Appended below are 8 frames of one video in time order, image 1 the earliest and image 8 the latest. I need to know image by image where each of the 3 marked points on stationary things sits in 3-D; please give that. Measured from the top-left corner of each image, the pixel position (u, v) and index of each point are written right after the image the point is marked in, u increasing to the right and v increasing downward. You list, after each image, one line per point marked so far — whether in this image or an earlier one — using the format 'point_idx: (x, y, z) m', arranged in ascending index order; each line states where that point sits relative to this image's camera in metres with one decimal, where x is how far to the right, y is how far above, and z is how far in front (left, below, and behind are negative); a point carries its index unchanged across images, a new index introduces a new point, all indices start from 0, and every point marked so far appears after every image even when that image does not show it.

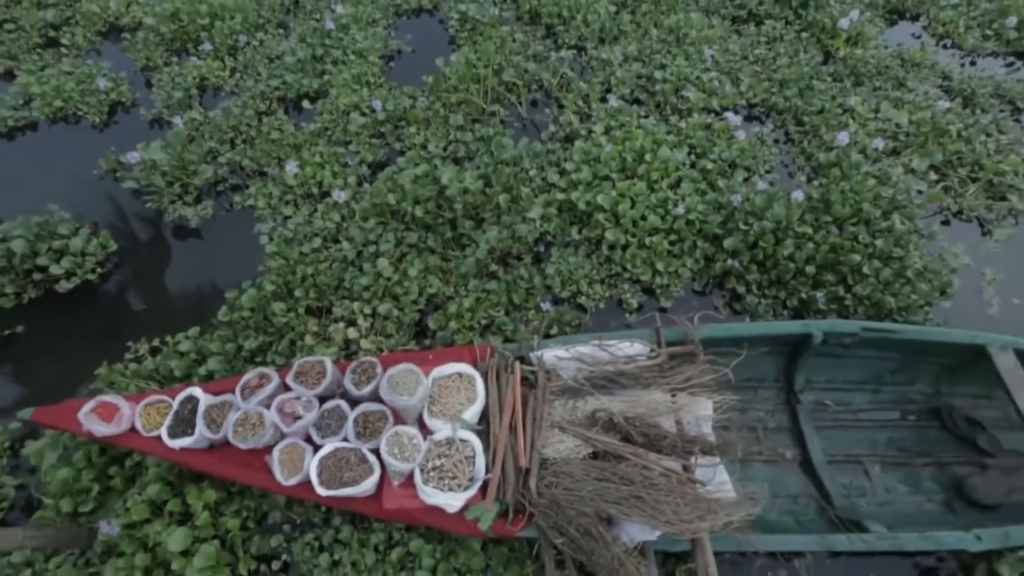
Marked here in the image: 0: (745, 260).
0: (+1.1, +0.1, +3.2) m
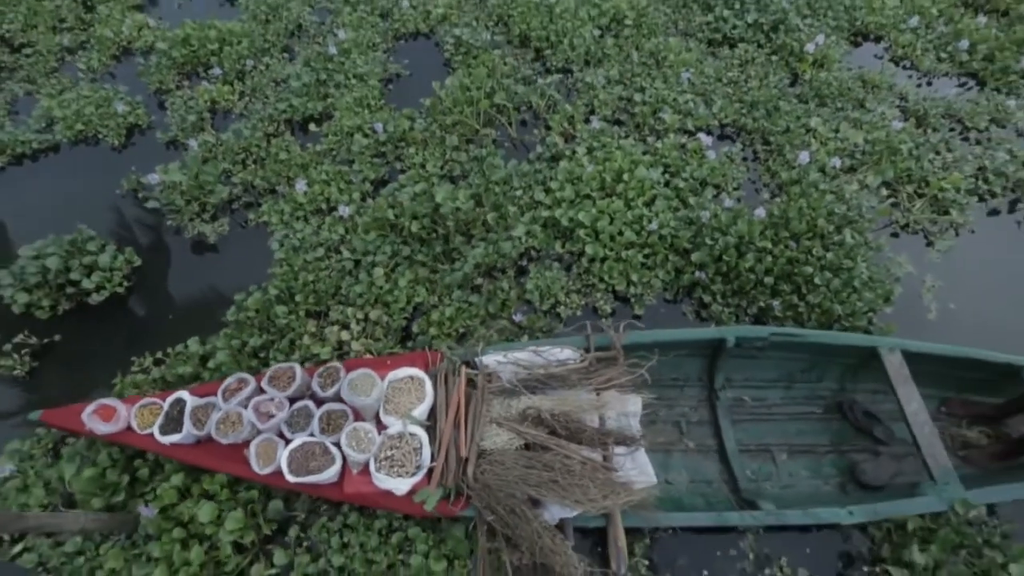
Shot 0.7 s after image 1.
0: (+1.0, +0.1, +3.6) m
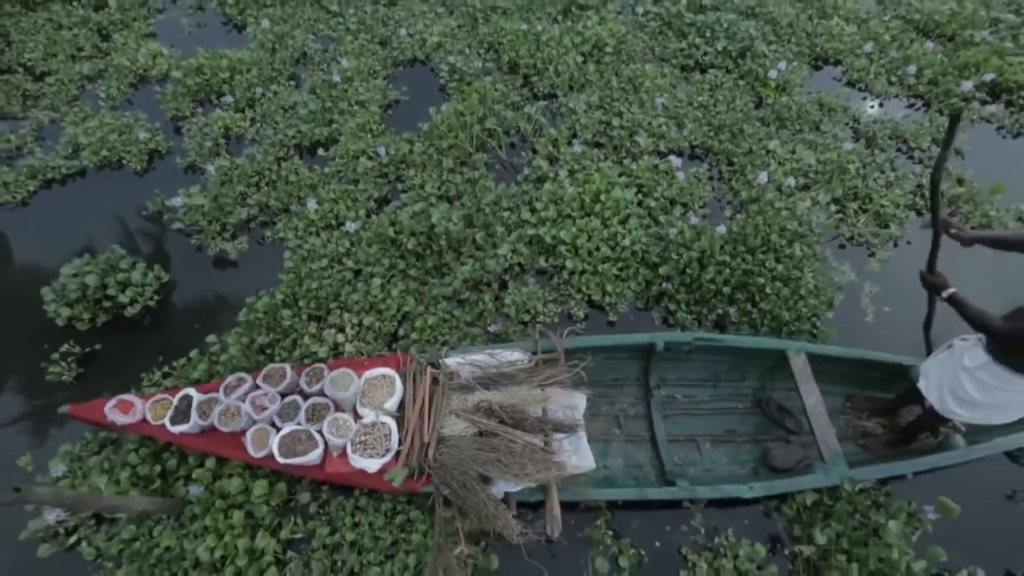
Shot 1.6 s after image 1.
0: (+1.0, 0.0, +4.0) m
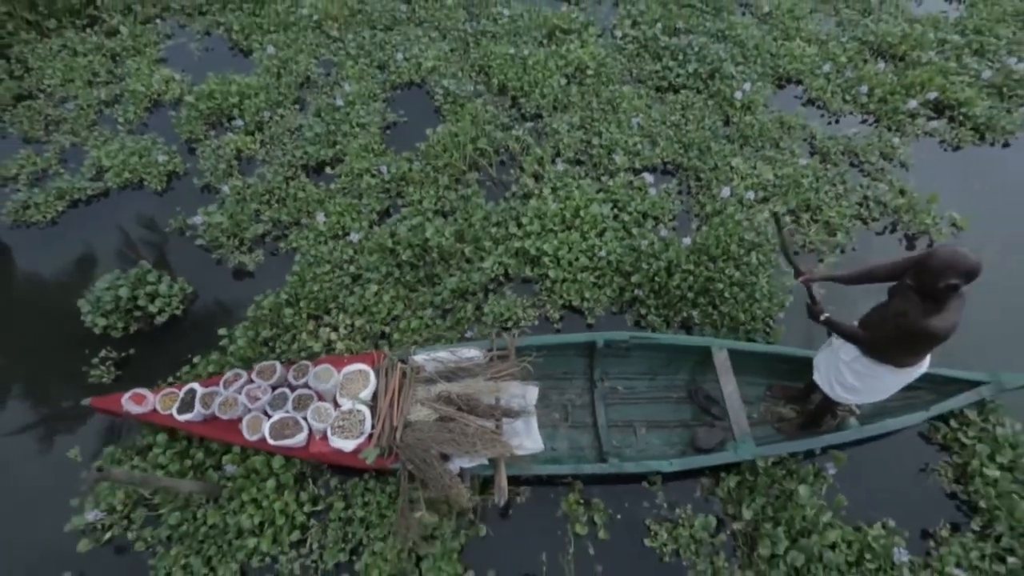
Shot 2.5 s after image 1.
0: (+0.9, 0.0, +4.5) m
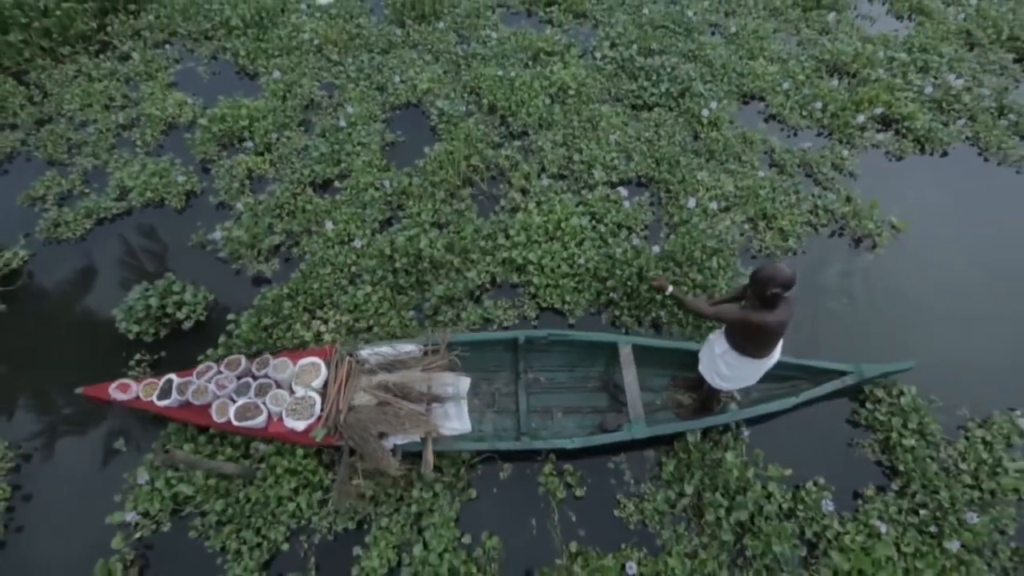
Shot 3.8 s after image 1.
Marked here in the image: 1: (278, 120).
0: (+0.8, 0.0, +5.1) m
1: (-2.6, +1.9, +7.4) m
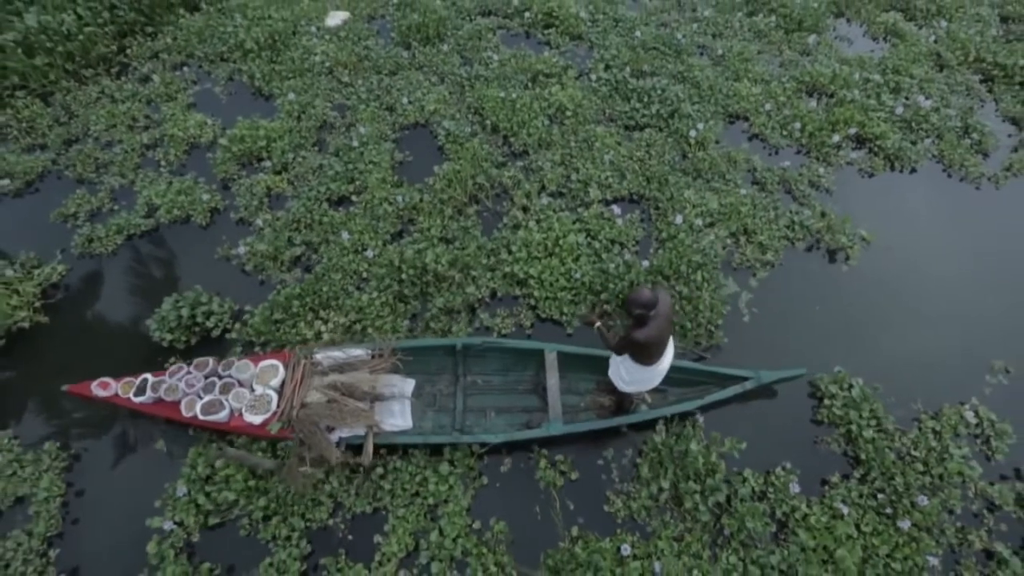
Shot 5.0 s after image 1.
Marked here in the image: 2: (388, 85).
0: (+0.9, -0.1, +5.6) m
1: (-2.6, +1.7, +7.9) m
2: (-1.6, +2.6, +8.4) m
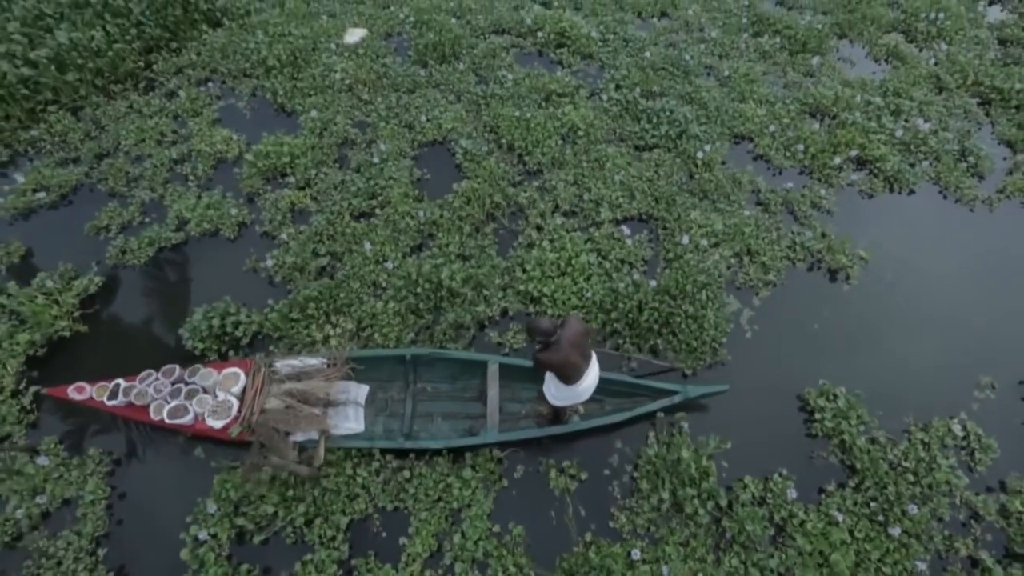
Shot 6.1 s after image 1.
0: (+1.0, -0.3, +6.0) m
1: (-2.4, +1.6, +8.3) m
2: (-1.4, +2.4, +8.7) m
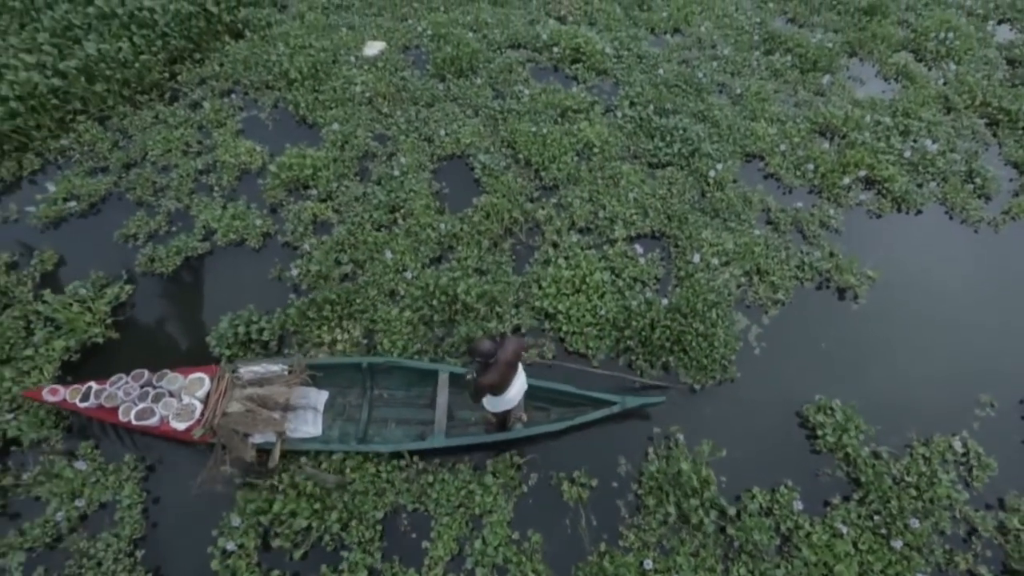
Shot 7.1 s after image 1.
0: (+1.2, -0.4, +6.2) m
1: (-2.2, +1.5, +8.5) m
2: (-1.2, +2.3, +9.0) m
